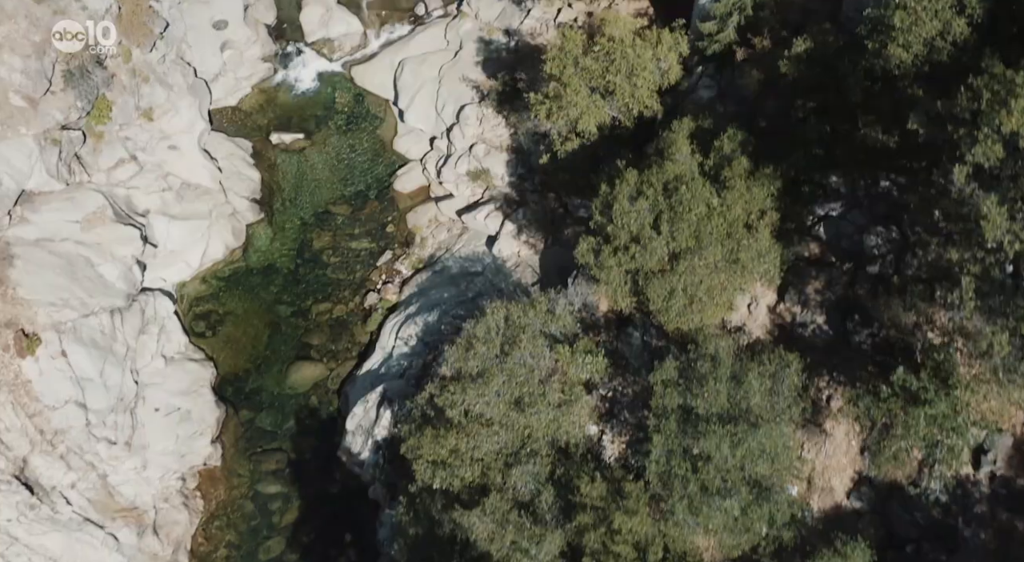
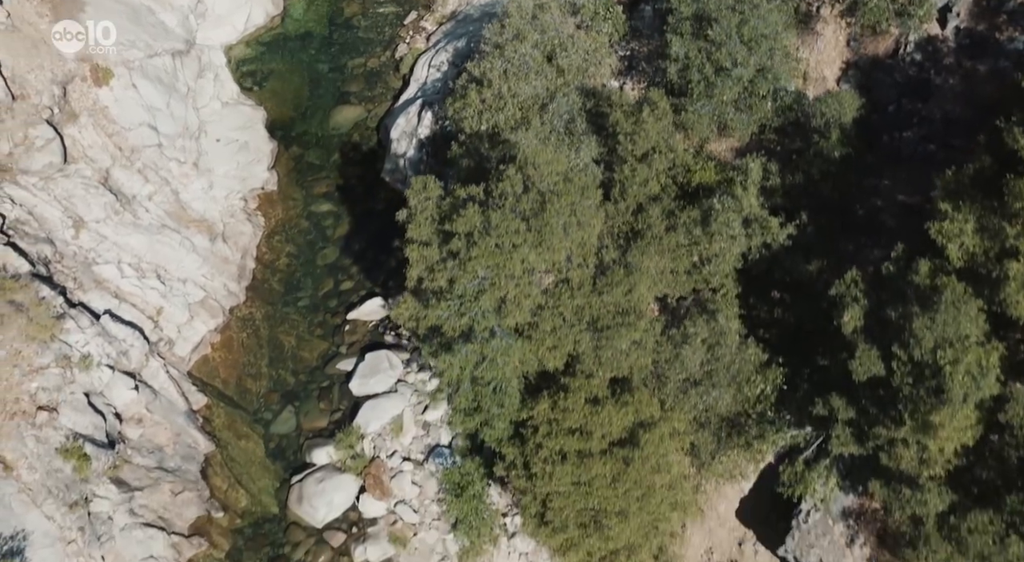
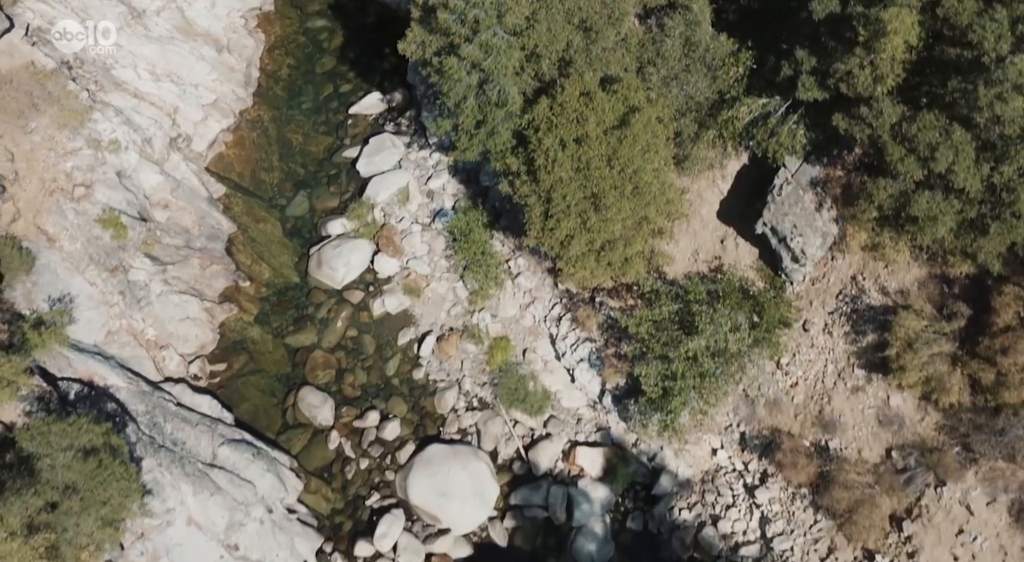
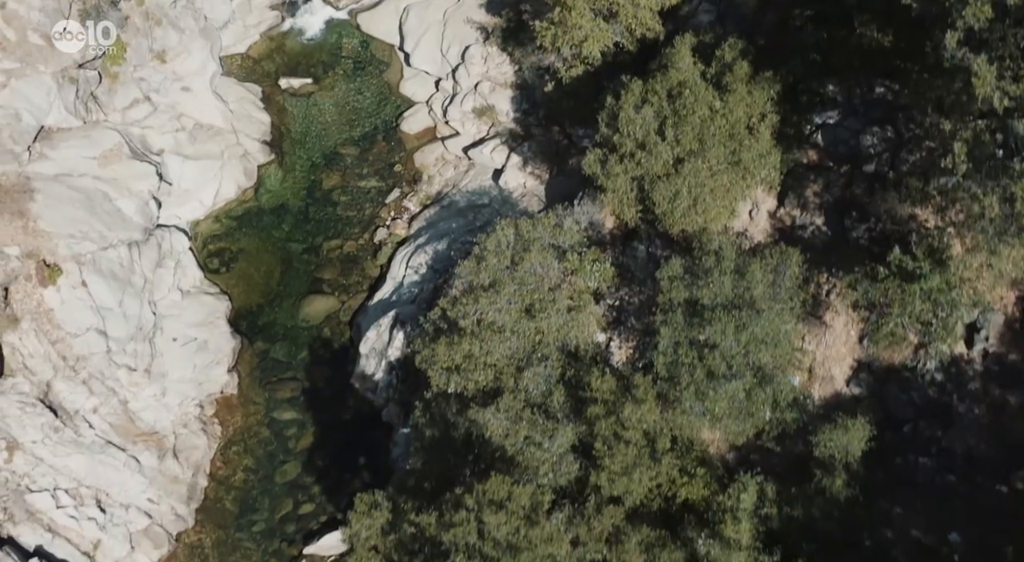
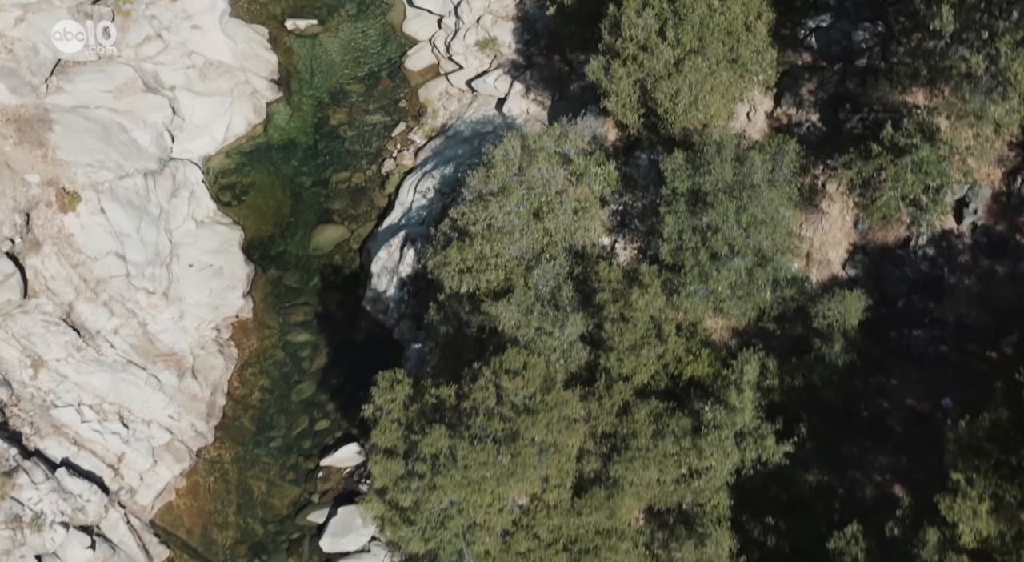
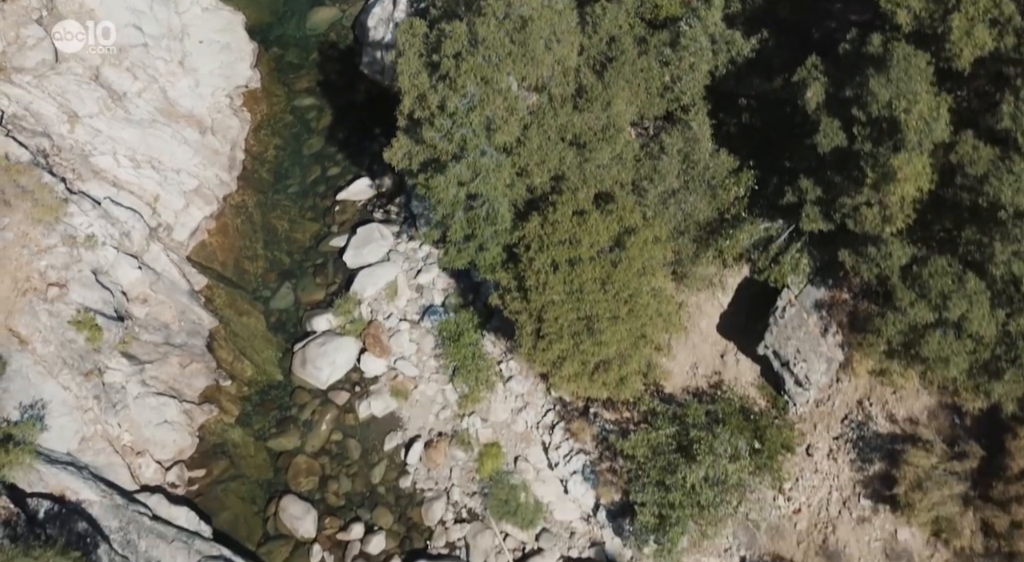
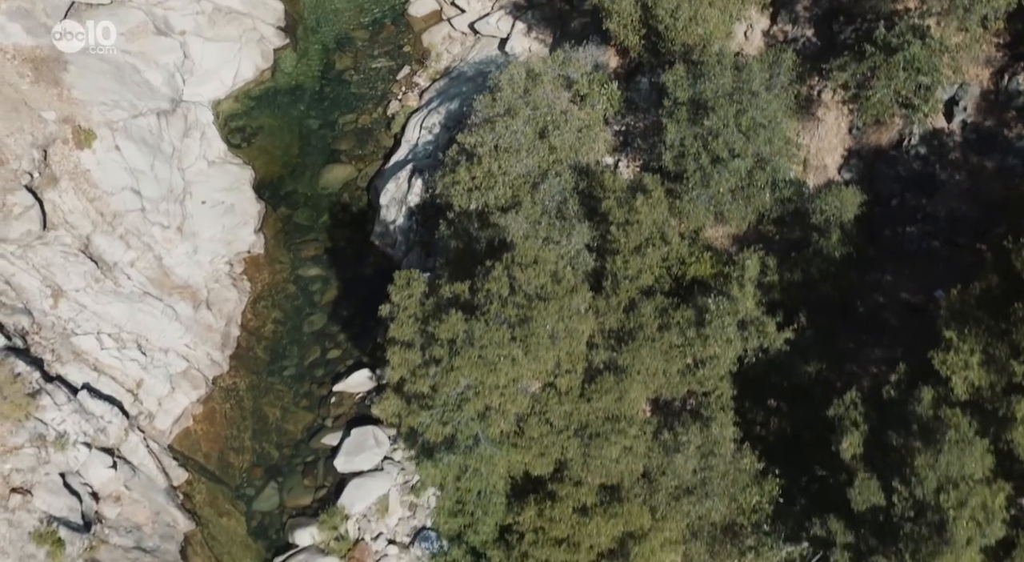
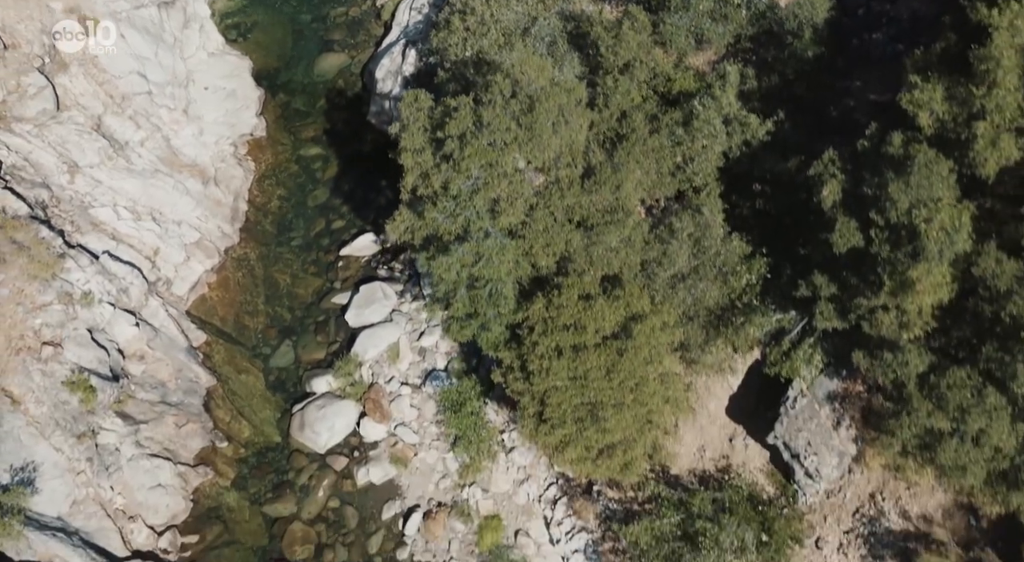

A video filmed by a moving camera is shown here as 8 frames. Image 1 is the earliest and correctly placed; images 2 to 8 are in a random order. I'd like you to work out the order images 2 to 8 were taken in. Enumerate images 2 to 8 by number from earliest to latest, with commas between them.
4, 5, 7, 2, 8, 6, 3
